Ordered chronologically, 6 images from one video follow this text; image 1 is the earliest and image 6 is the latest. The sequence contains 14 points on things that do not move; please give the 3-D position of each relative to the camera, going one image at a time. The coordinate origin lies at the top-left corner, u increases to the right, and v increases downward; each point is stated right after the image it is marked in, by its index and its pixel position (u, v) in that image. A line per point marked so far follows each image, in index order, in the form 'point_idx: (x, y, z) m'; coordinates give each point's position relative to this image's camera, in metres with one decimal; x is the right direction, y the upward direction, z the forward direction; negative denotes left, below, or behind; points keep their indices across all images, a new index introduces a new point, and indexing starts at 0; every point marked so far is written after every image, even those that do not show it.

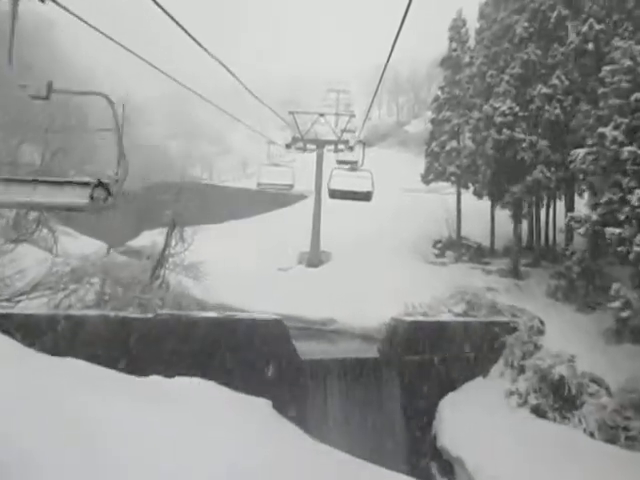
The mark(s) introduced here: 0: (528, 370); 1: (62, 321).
0: (+3.7, -2.3, +10.8) m
1: (-3.6, -1.1, +8.5) m
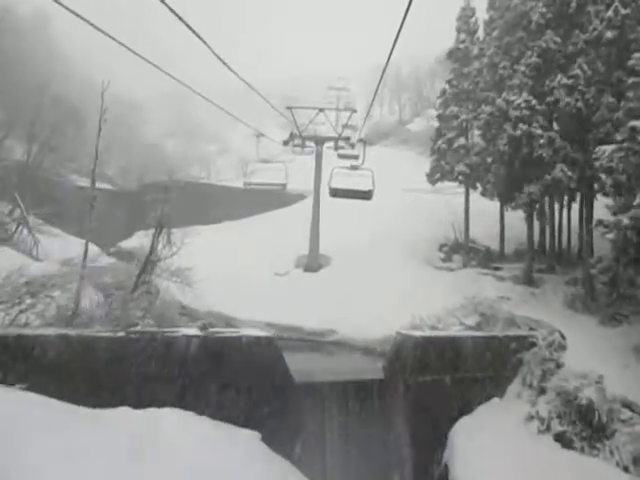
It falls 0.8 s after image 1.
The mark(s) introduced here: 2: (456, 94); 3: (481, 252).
0: (+3.6, -2.4, +9.7) m
1: (-3.6, -1.2, +7.4) m
2: (+3.8, +4.1, +17.3) m
3: (+4.4, -0.3, +16.9) m
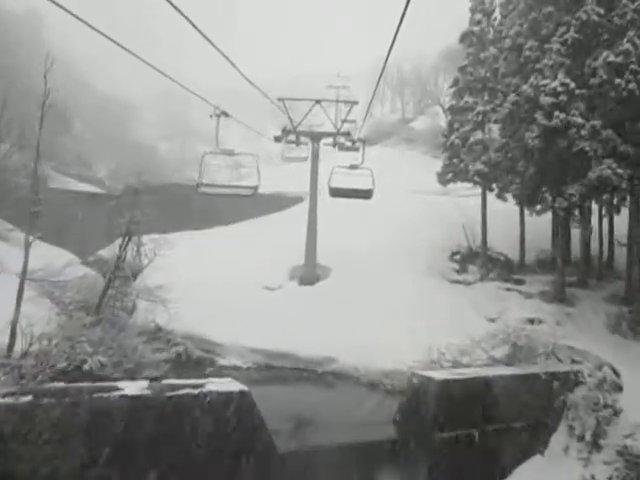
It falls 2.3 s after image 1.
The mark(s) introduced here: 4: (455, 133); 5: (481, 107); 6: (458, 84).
0: (+3.6, -2.6, +7.6) m
1: (-3.7, -1.4, +5.3) m
2: (+3.7, +3.9, +15.2) m
3: (+4.3, -0.5, +14.8) m
4: (+3.4, +2.7, +15.5) m
5: (+3.8, +3.2, +14.7) m
6: (+3.5, +3.9, +15.4) m
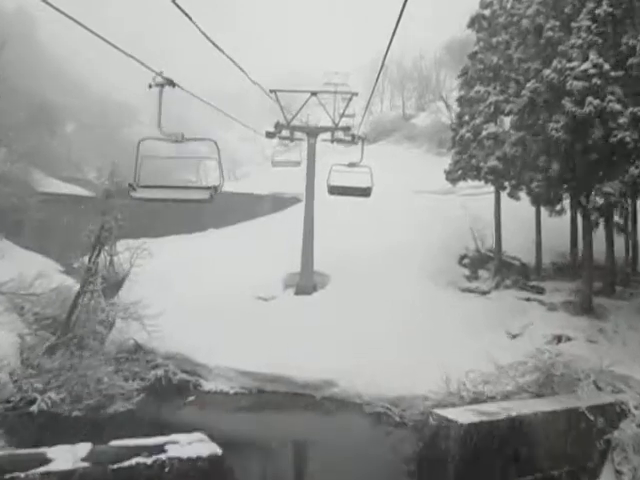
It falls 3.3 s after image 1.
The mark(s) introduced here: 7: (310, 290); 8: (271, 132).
0: (+3.5, -2.7, +6.2) m
1: (-3.7, -1.6, +3.9) m
2: (+3.6, +3.8, +13.9) m
3: (+4.2, -0.6, +13.4) m
4: (+3.3, +2.6, +14.1) m
5: (+3.8, +3.1, +13.3) m
6: (+3.4, +3.9, +14.0) m
7: (-0.2, -1.0, +12.7) m
8: (-1.1, +2.4, +14.0) m
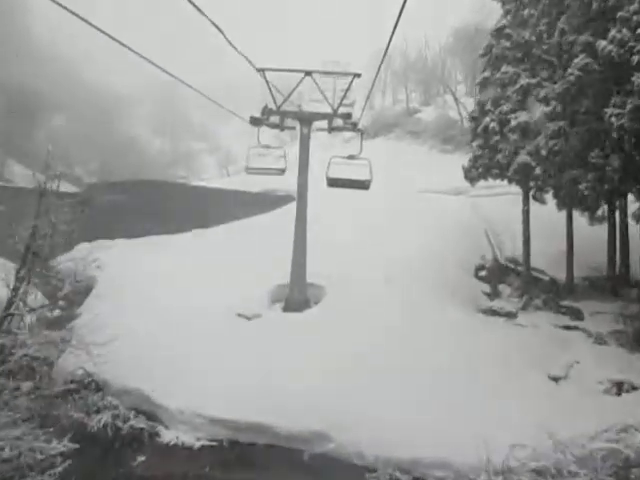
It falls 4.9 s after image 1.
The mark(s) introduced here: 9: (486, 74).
0: (+3.4, -2.9, +4.0) m
1: (-3.8, -1.7, +1.7) m
2: (+3.6, +3.6, +11.7) m
3: (+4.1, -0.8, +11.2) m
4: (+3.3, +2.4, +11.9) m
5: (+3.7, +2.9, +11.1) m
6: (+3.3, +3.7, +11.8) m
7: (-0.3, -1.2, +10.5) m
8: (-1.2, +2.3, +11.7) m
9: (+3.2, +3.2, +11.9) m
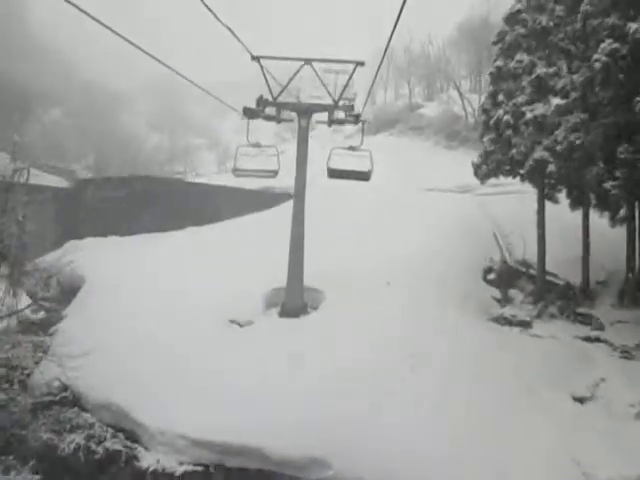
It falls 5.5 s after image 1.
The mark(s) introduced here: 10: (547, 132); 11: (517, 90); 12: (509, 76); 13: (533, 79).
0: (+3.4, -3.0, +3.2) m
1: (-3.9, -1.7, +0.9) m
2: (+3.6, +3.5, +10.8) m
3: (+4.1, -0.8, +10.4) m
4: (+3.2, +2.4, +11.0) m
5: (+3.7, +2.9, +10.2) m
6: (+3.3, +3.6, +11.0) m
7: (-0.3, -1.2, +9.7) m
8: (-1.2, +2.3, +10.9) m
9: (+3.2, +3.1, +11.1) m
10: (+3.8, +1.8, +10.1) m
11: (+3.4, +2.6, +10.8) m
12: (+3.4, +2.9, +10.9) m
13: (+3.6, +2.7, +10.3) m
